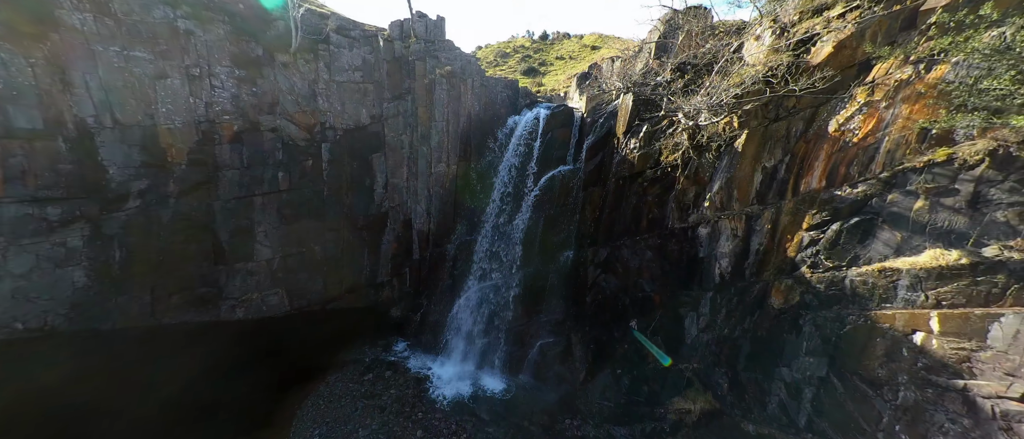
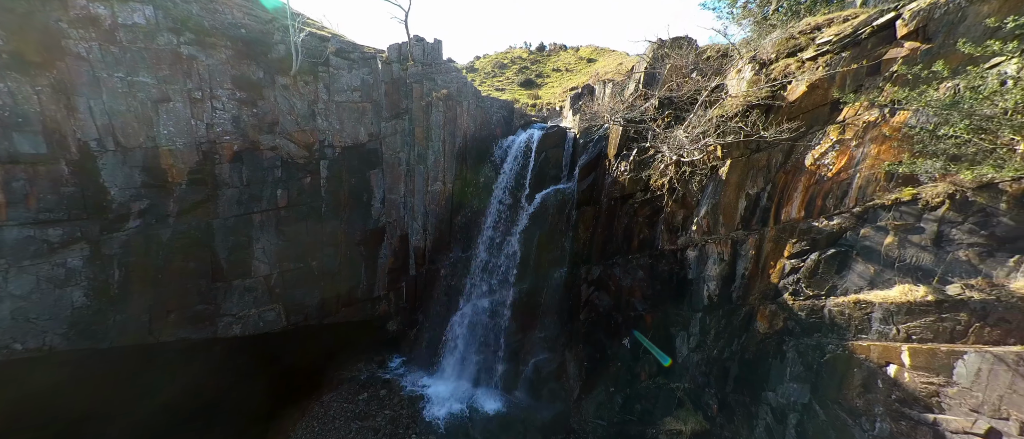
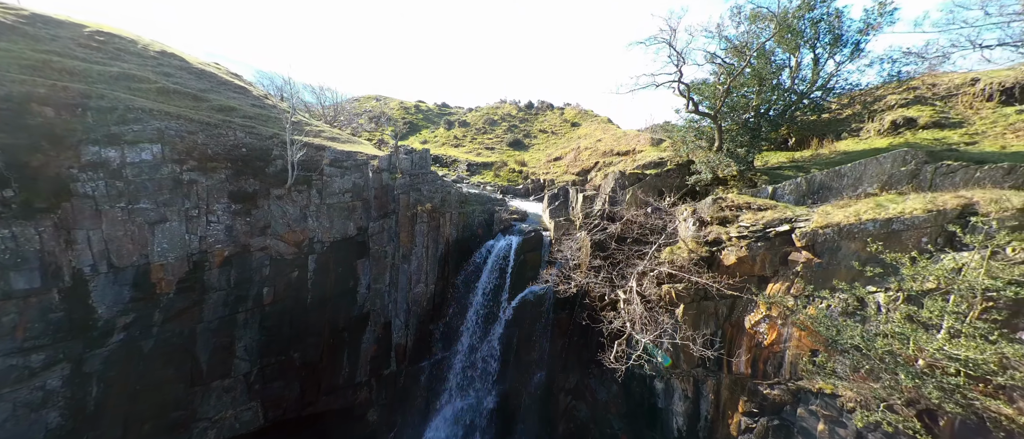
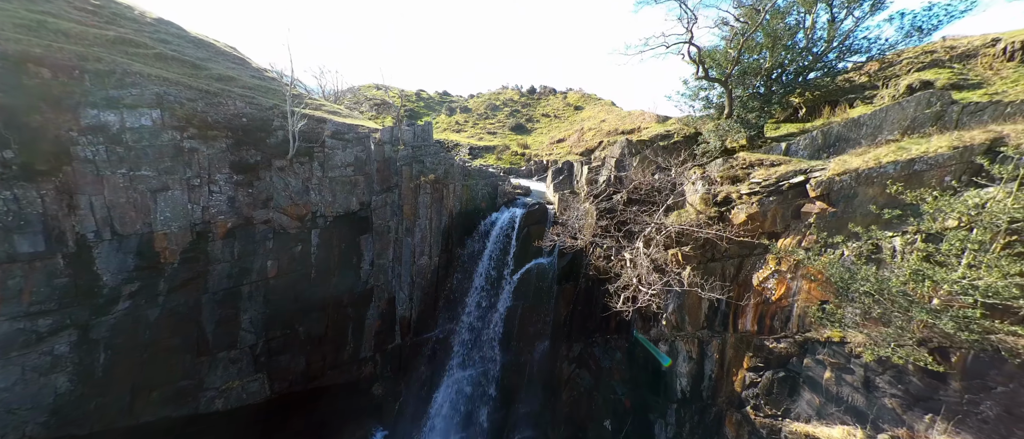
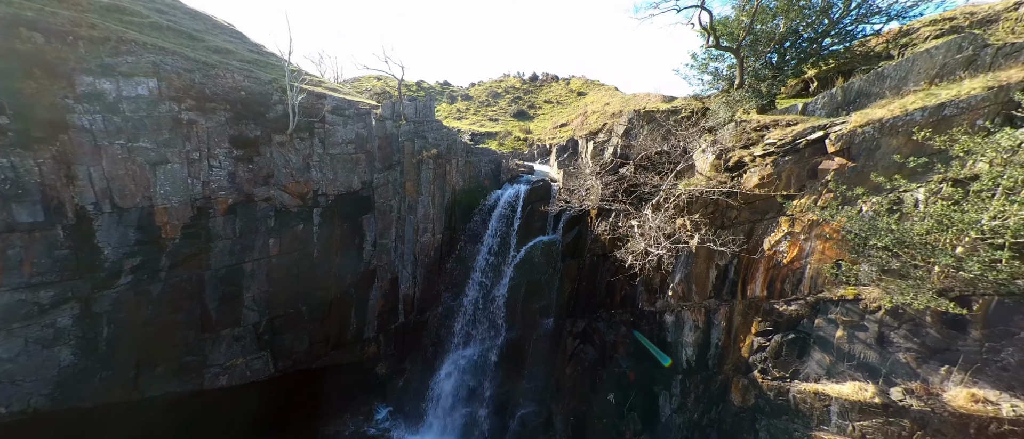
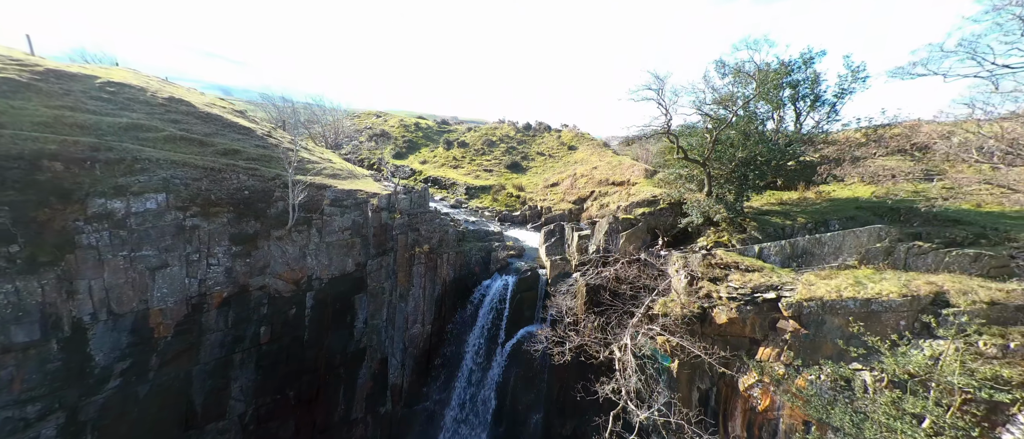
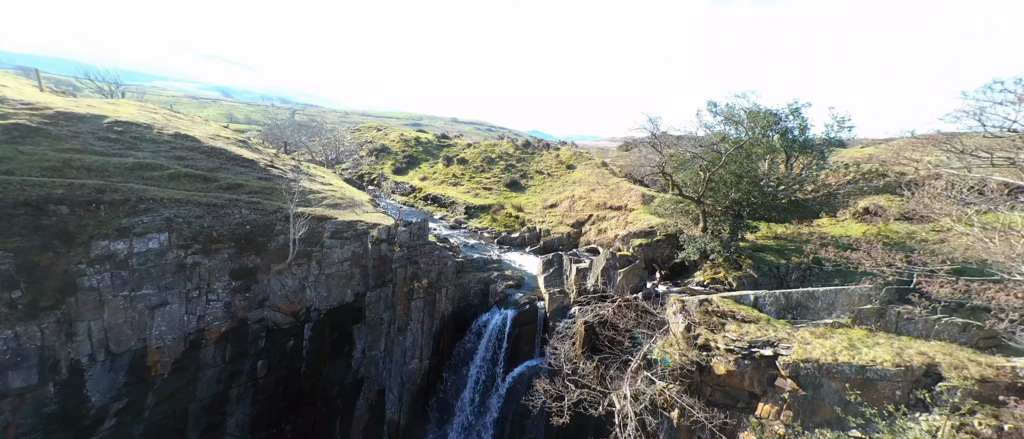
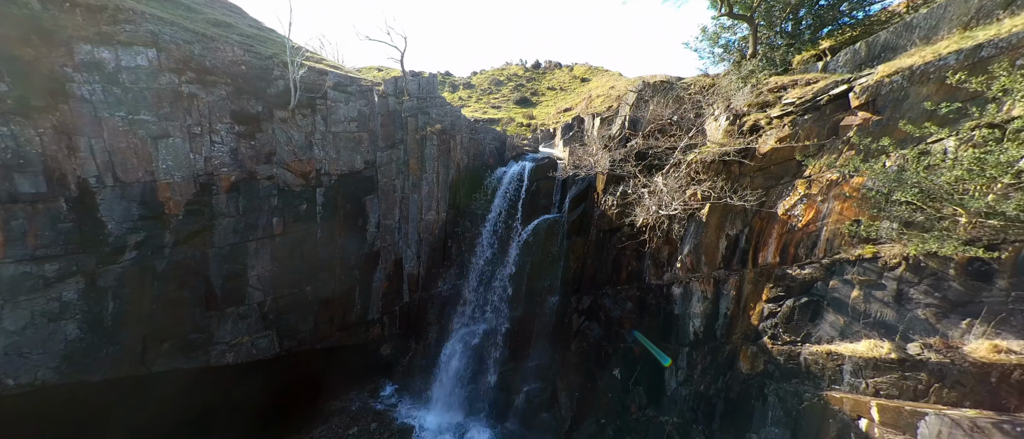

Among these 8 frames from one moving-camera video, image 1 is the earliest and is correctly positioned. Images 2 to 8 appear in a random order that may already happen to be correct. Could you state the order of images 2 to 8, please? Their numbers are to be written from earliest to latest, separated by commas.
2, 8, 5, 4, 3, 6, 7
